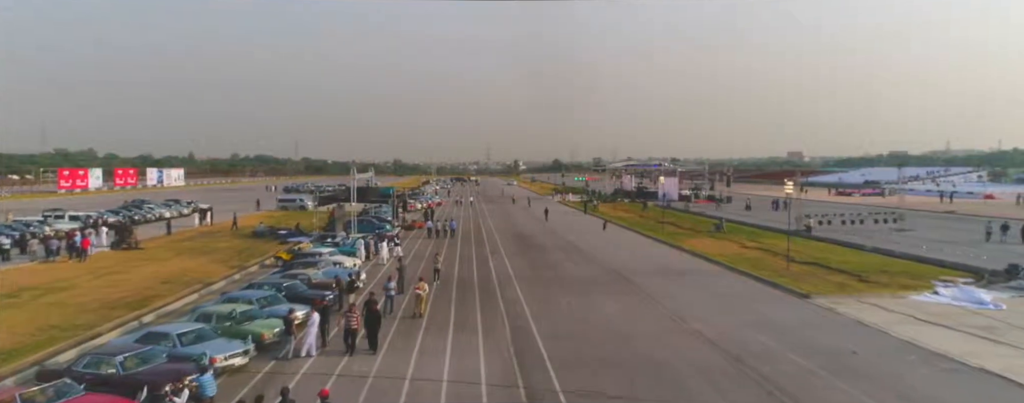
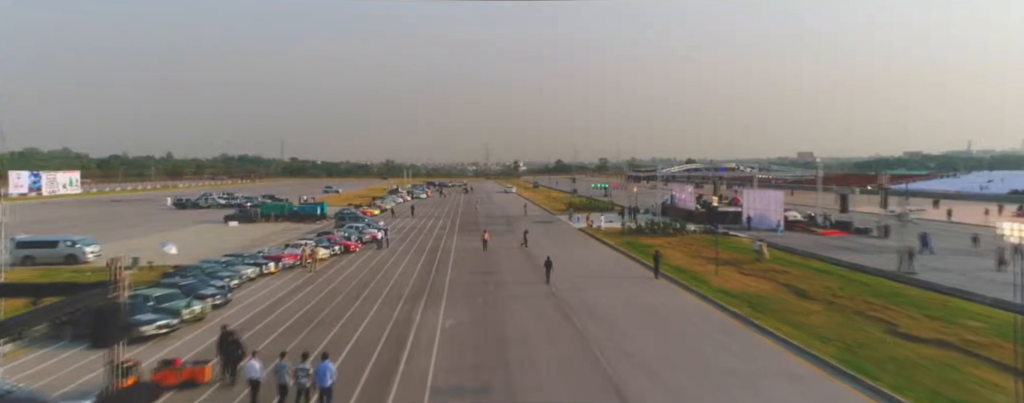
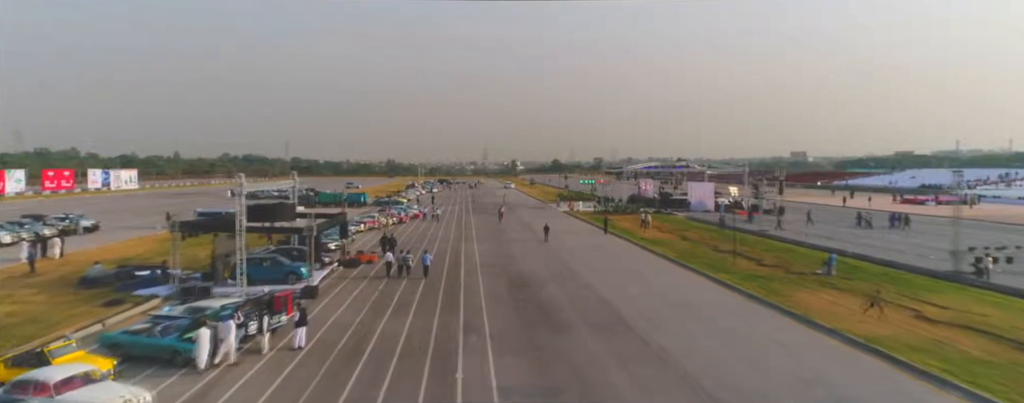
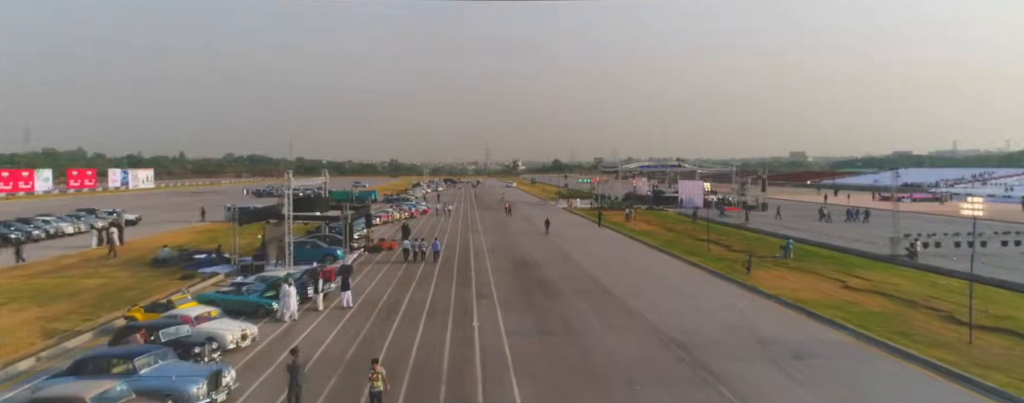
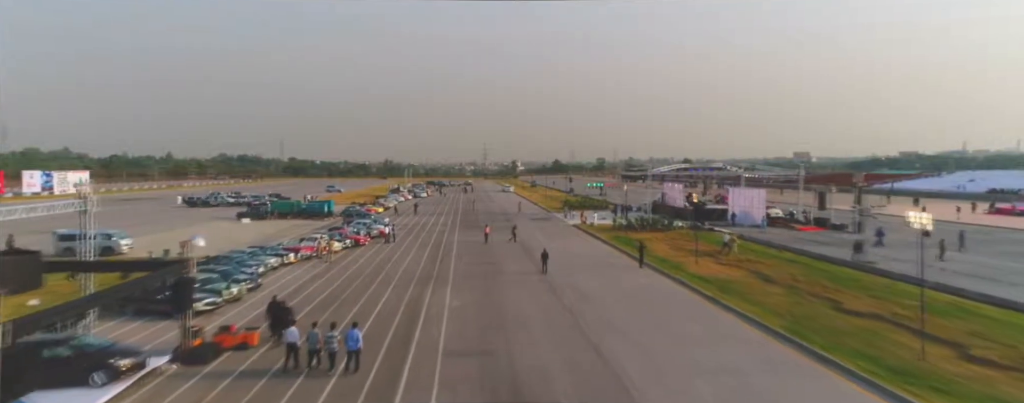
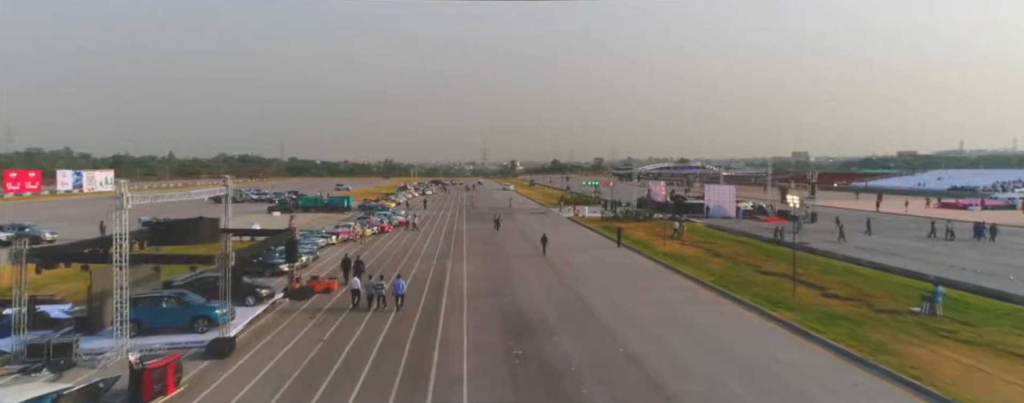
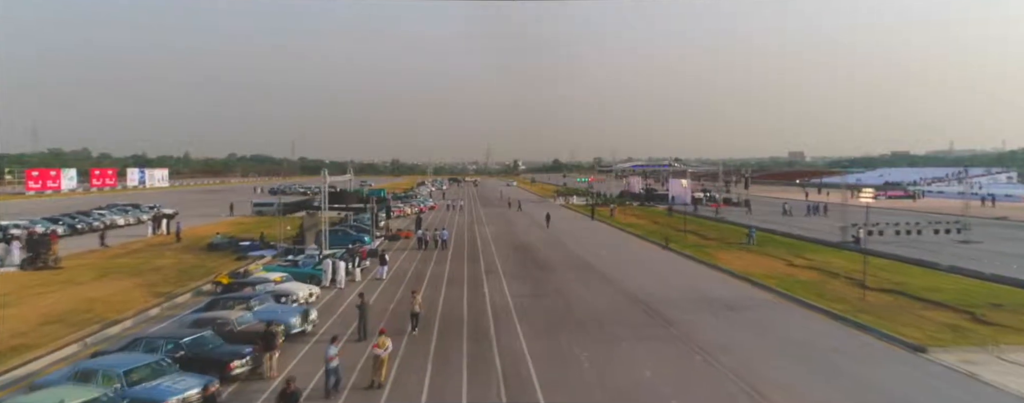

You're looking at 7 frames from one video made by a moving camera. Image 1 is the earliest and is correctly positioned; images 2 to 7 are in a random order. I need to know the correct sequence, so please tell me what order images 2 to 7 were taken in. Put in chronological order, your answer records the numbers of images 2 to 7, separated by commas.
7, 4, 3, 6, 5, 2
